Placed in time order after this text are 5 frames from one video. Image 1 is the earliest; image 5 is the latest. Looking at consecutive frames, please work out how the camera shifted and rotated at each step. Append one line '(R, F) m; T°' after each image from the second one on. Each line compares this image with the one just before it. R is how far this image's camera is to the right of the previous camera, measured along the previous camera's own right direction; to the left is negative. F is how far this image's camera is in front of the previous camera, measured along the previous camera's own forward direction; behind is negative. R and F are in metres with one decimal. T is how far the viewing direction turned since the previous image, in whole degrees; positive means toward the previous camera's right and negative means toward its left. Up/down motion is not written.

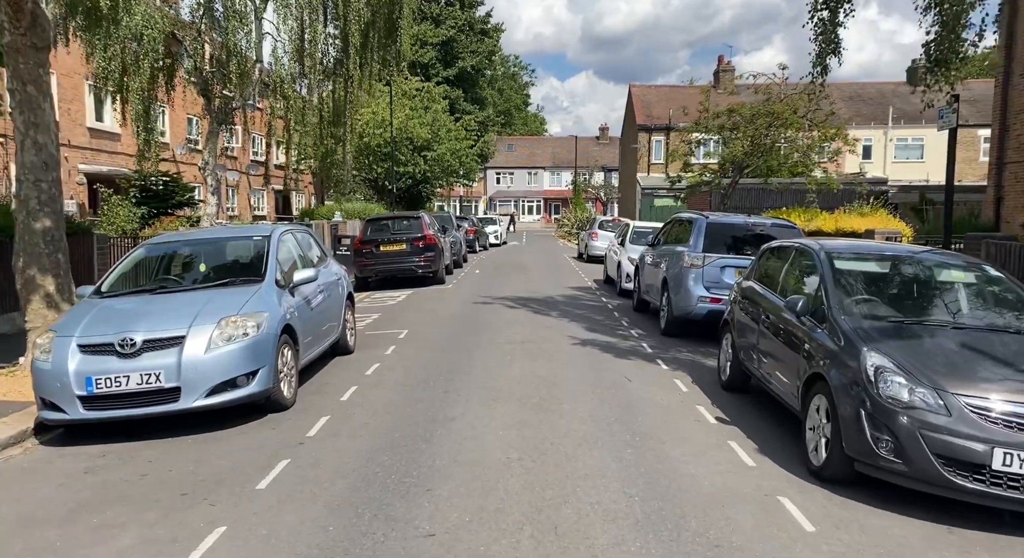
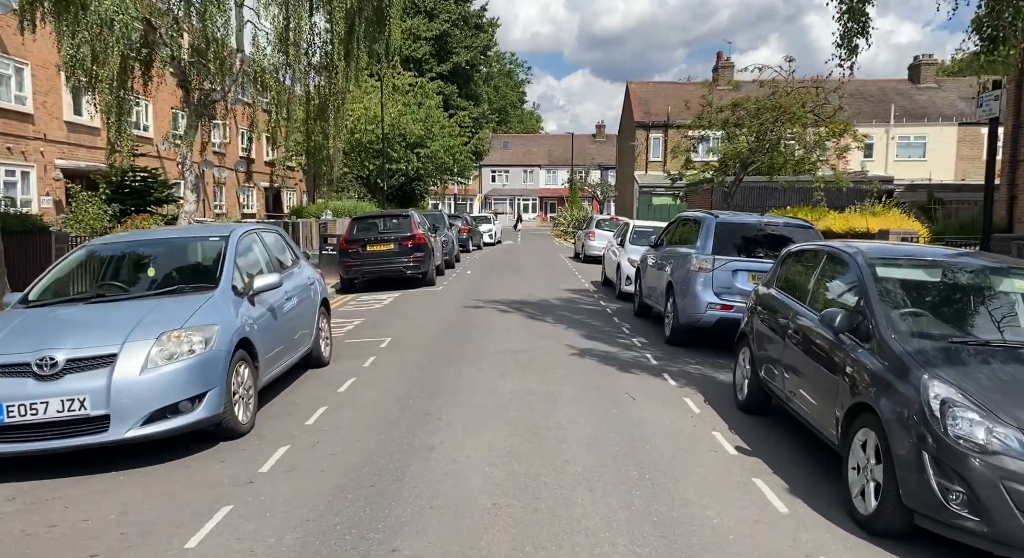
(0.0, +0.8) m; 0°
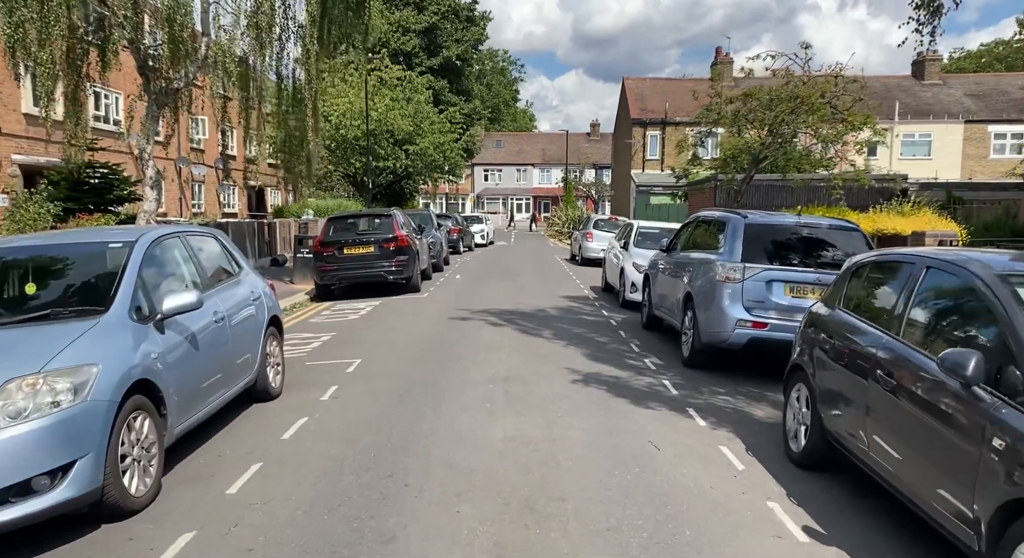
(0.0, +1.4) m; +1°
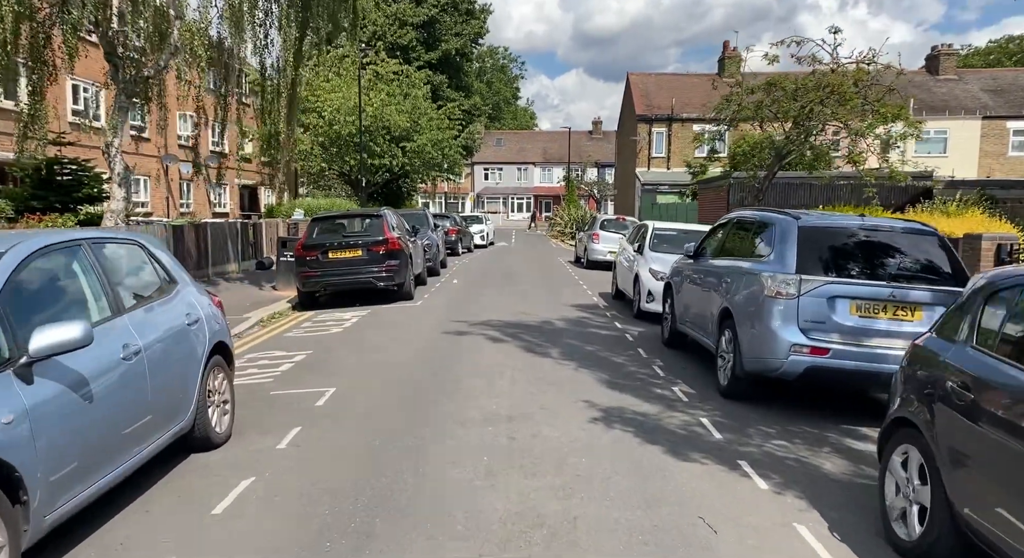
(0.0, +1.3) m; 0°
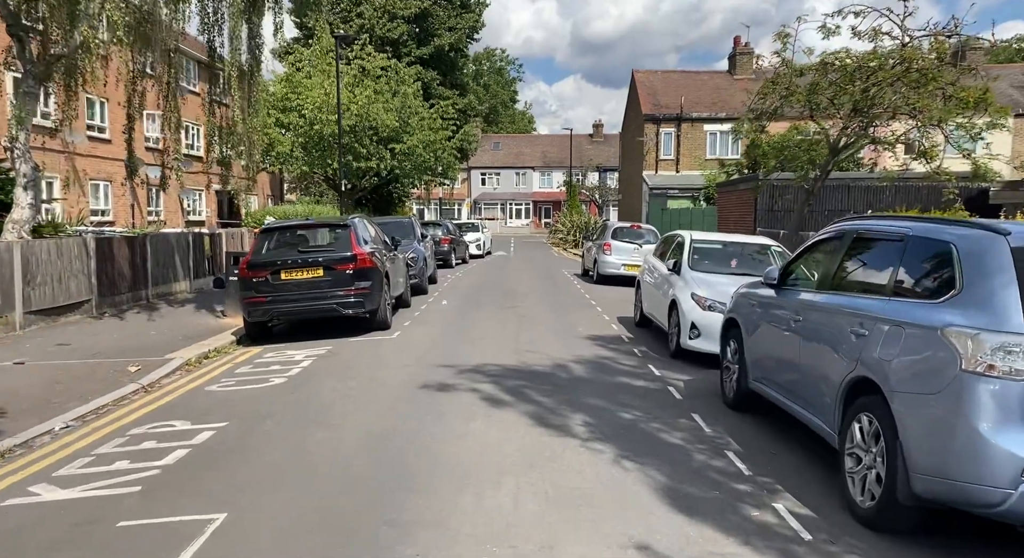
(0.0, +2.6) m; 0°
